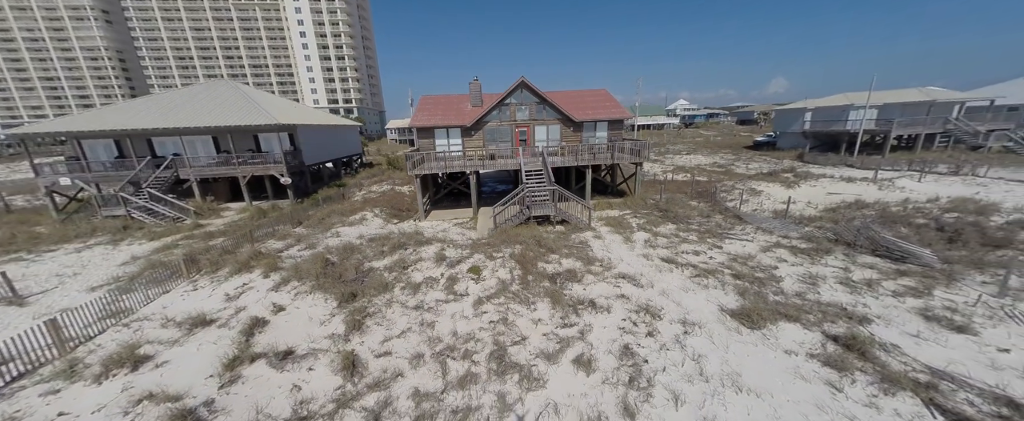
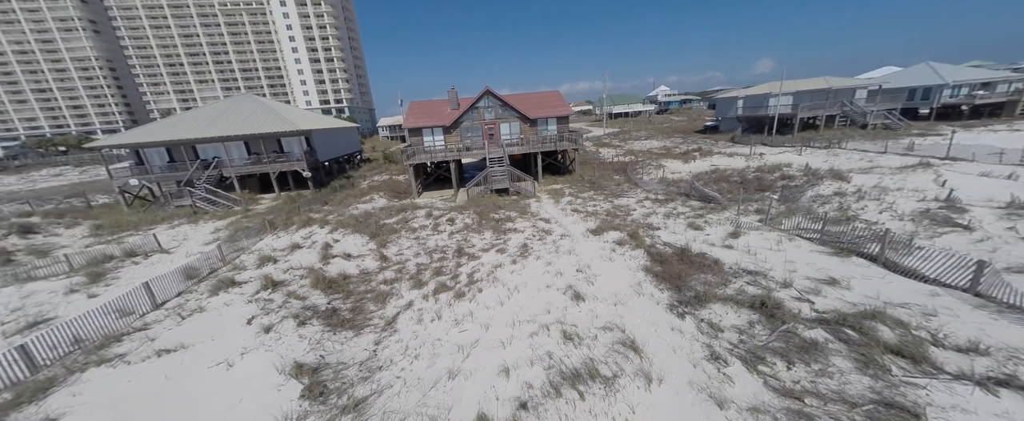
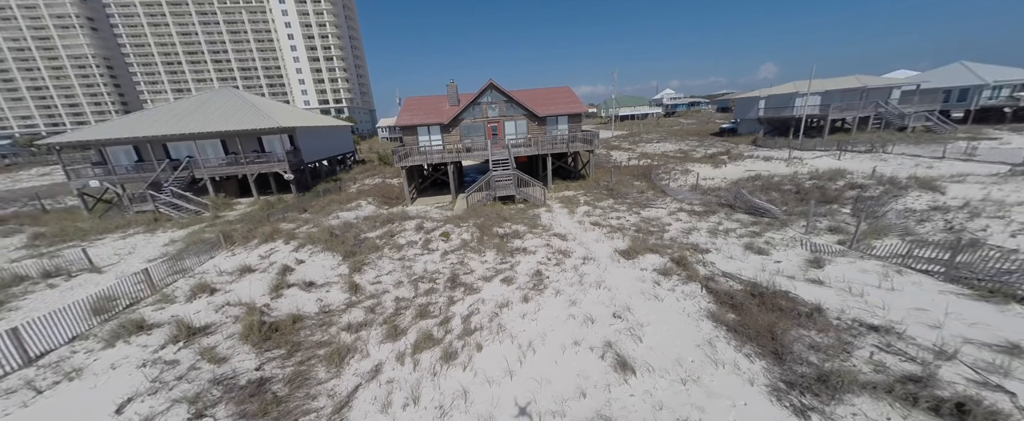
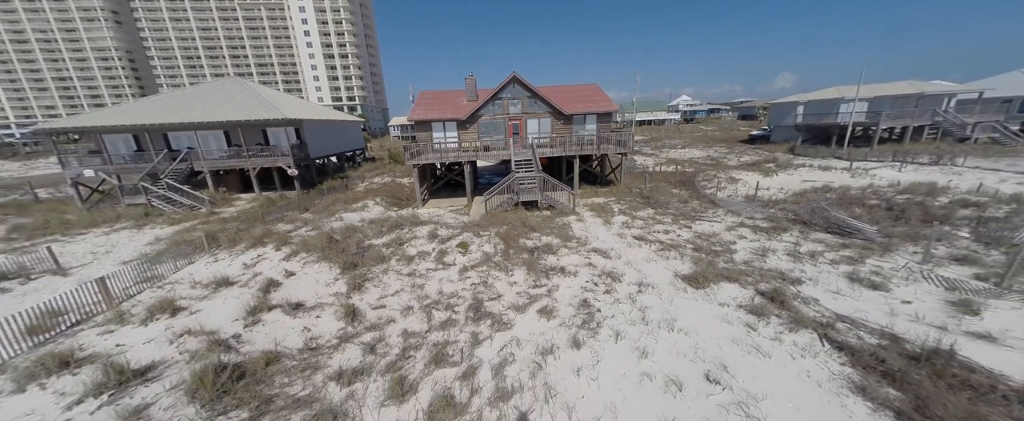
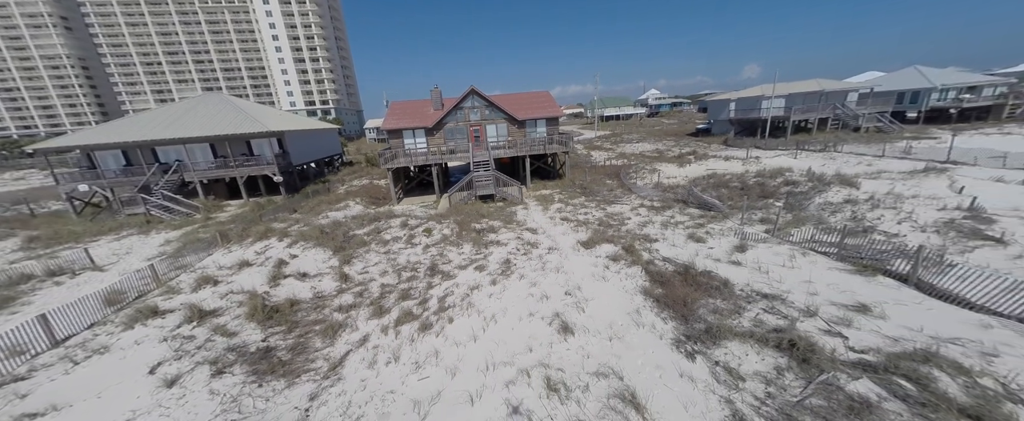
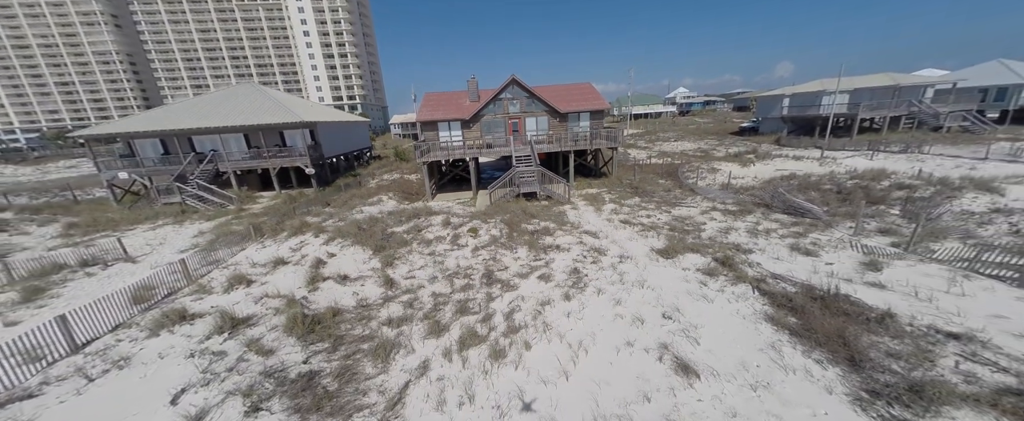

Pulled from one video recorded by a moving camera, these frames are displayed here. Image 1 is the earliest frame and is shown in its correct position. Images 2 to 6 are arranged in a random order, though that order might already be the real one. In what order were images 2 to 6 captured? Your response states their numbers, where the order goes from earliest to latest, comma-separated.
4, 6, 3, 5, 2
